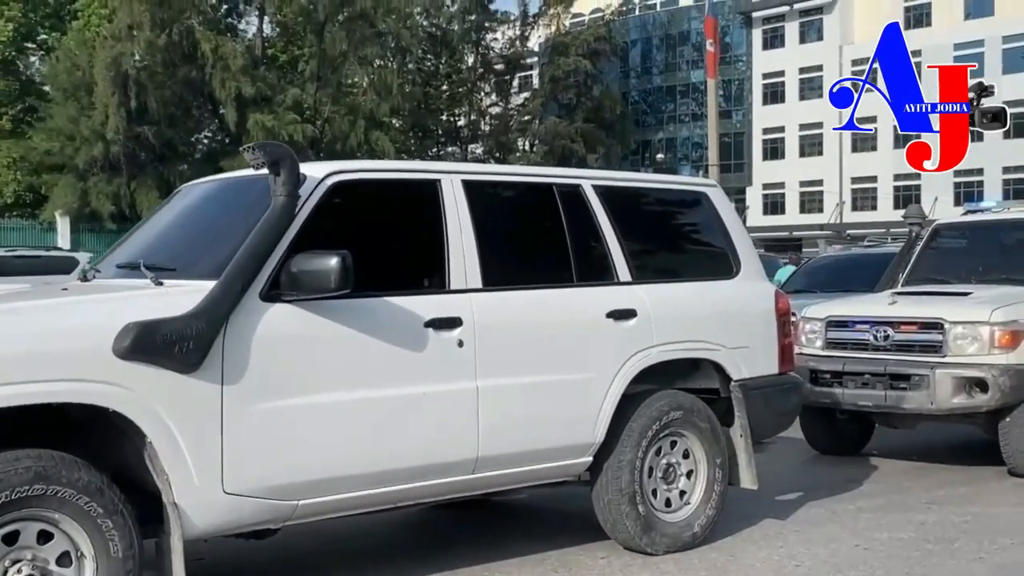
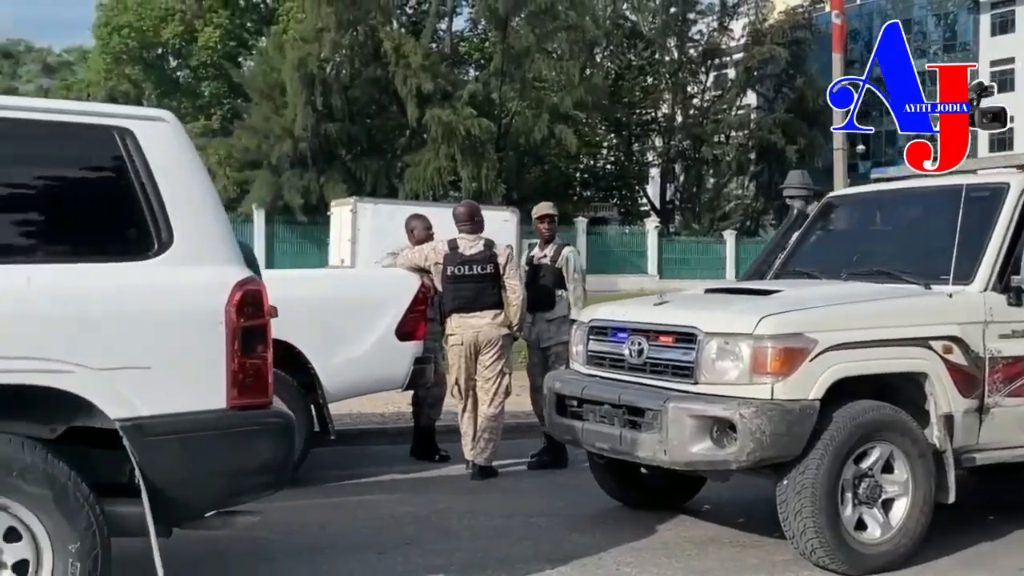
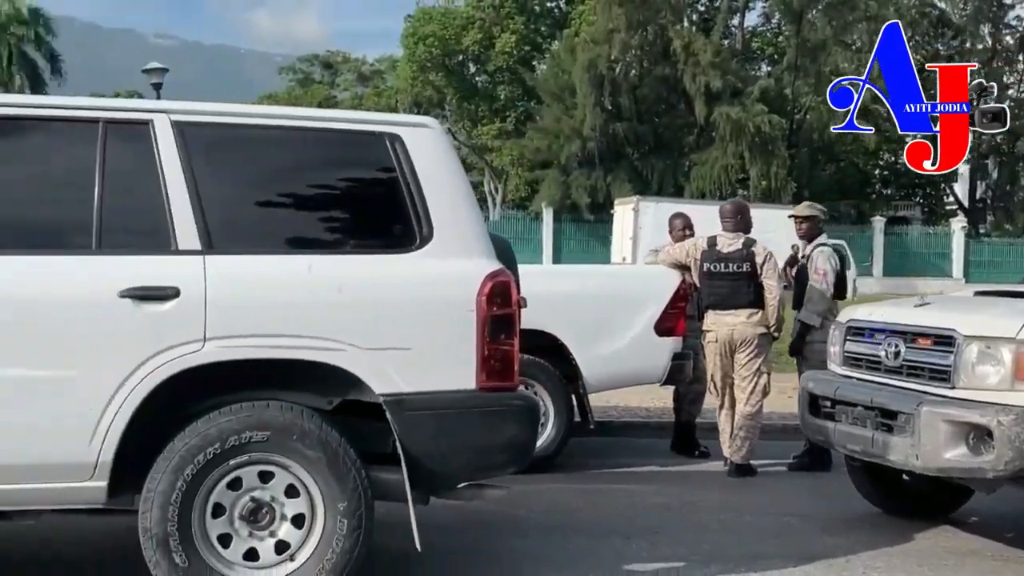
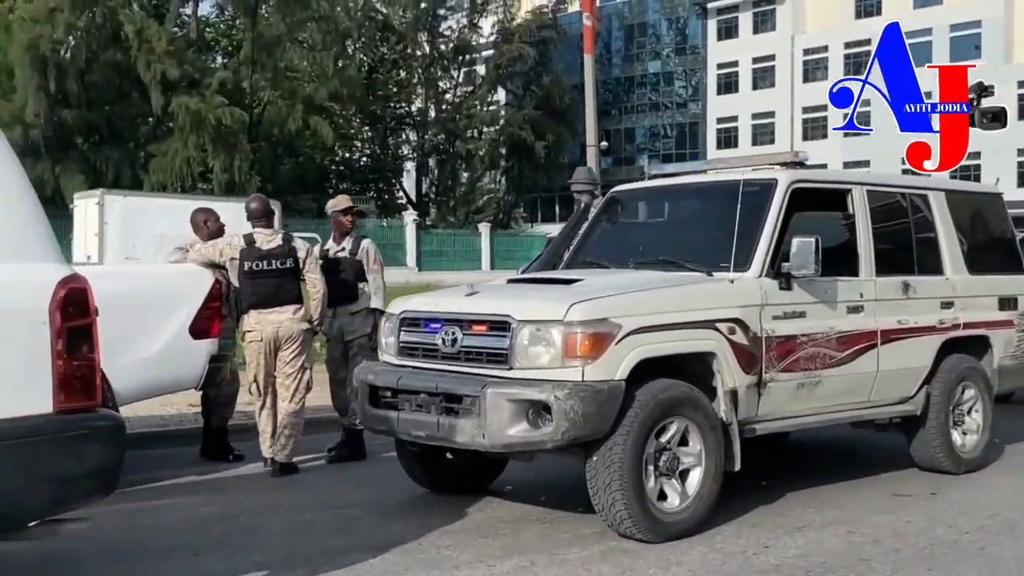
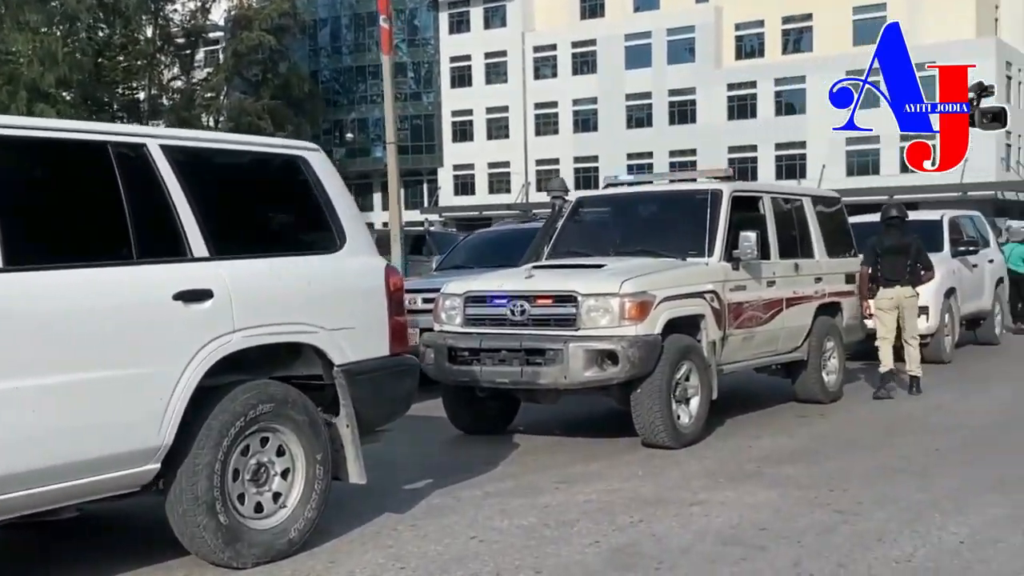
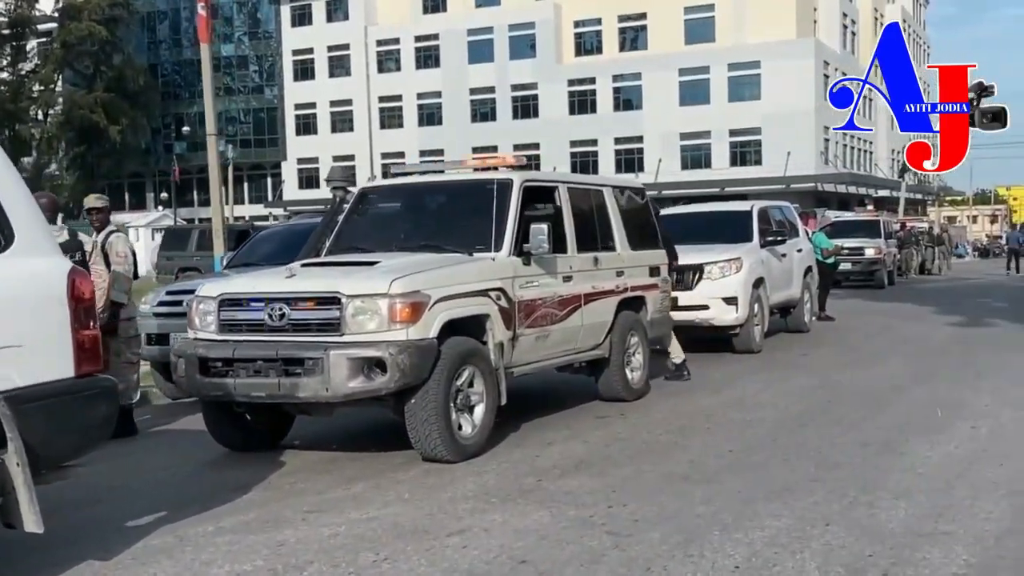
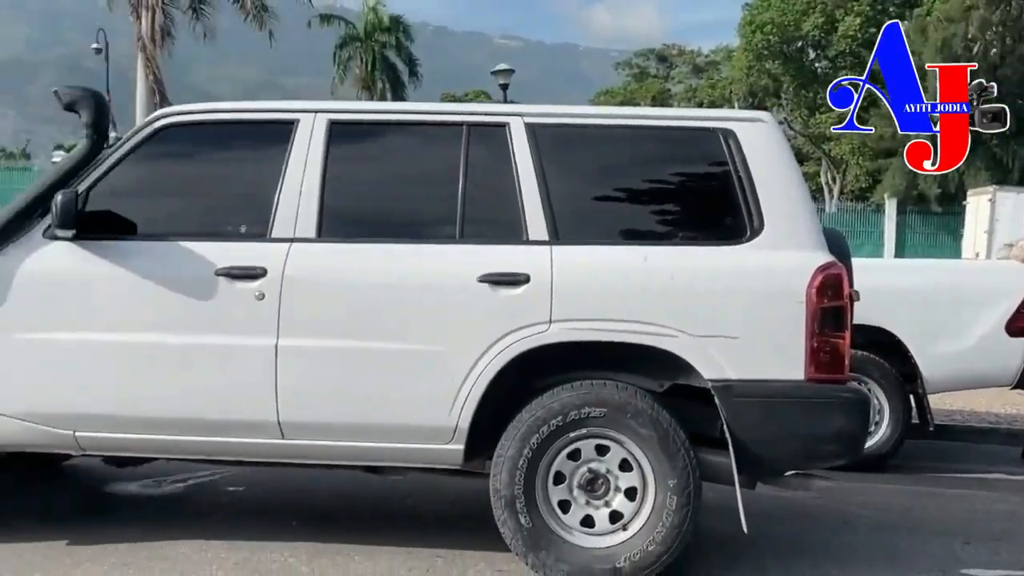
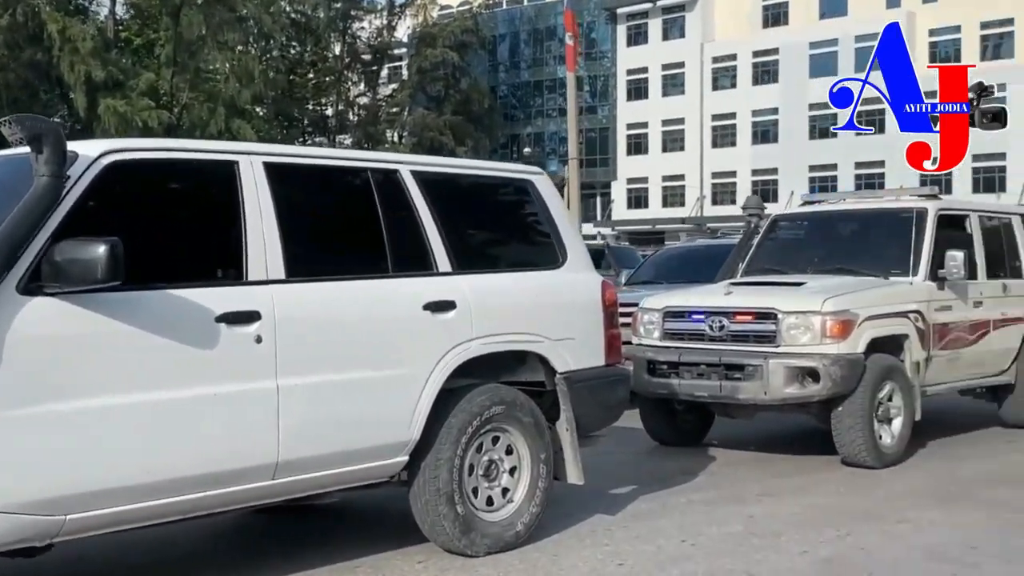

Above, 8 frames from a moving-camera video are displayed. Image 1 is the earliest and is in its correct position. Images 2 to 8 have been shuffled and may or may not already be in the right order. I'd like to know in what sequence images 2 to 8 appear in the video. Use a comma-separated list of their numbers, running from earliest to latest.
8, 5, 6, 4, 2, 3, 7
